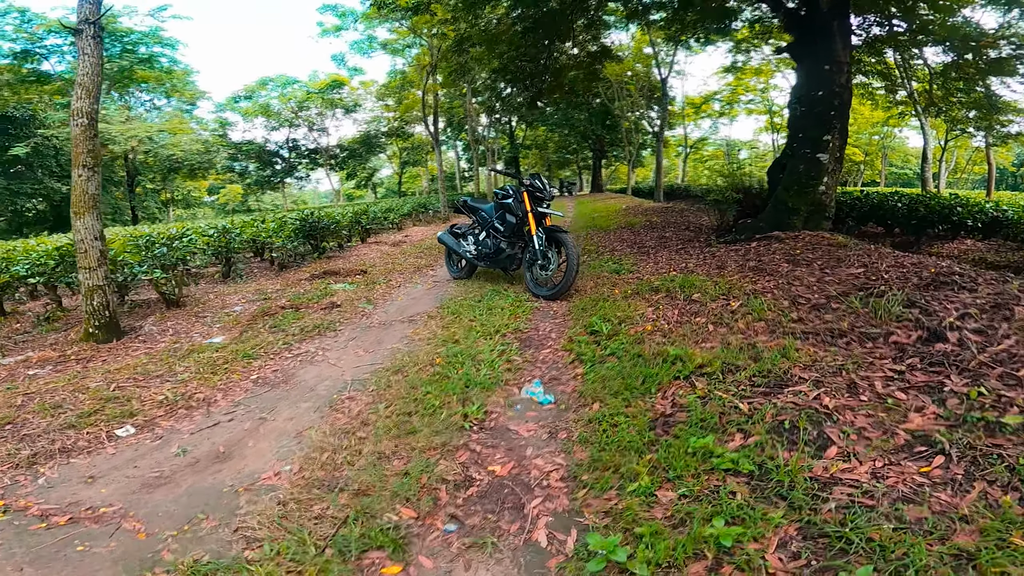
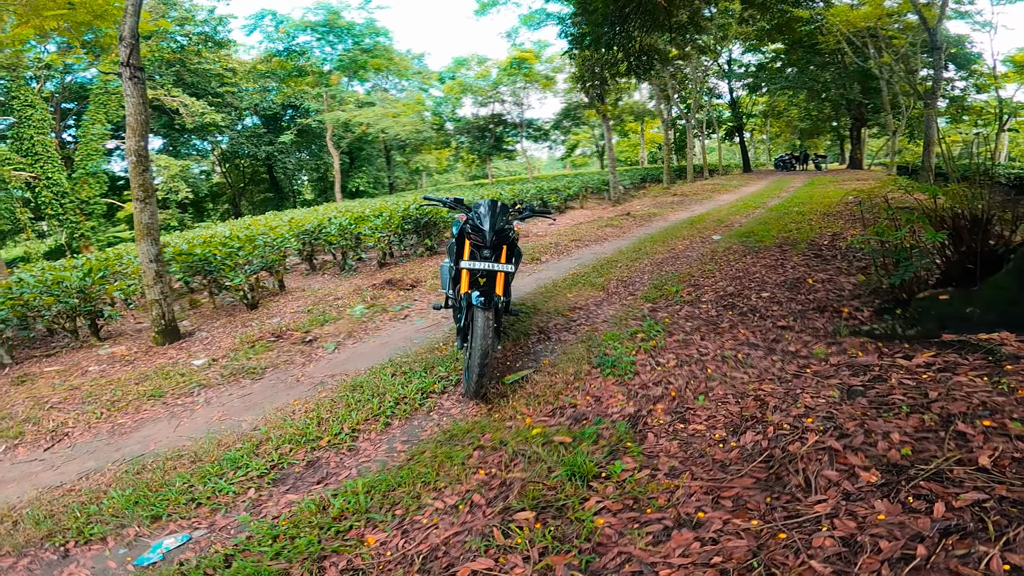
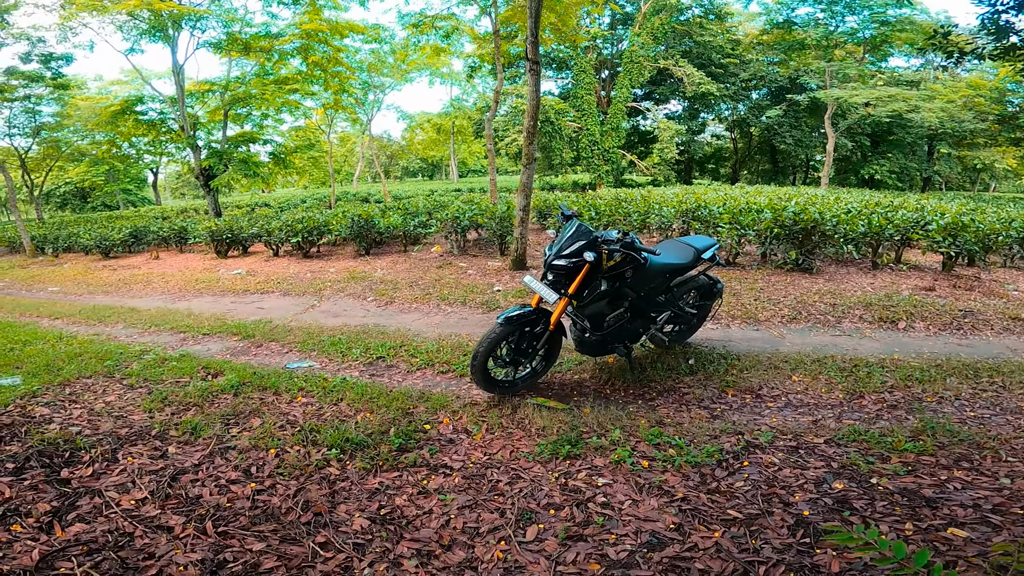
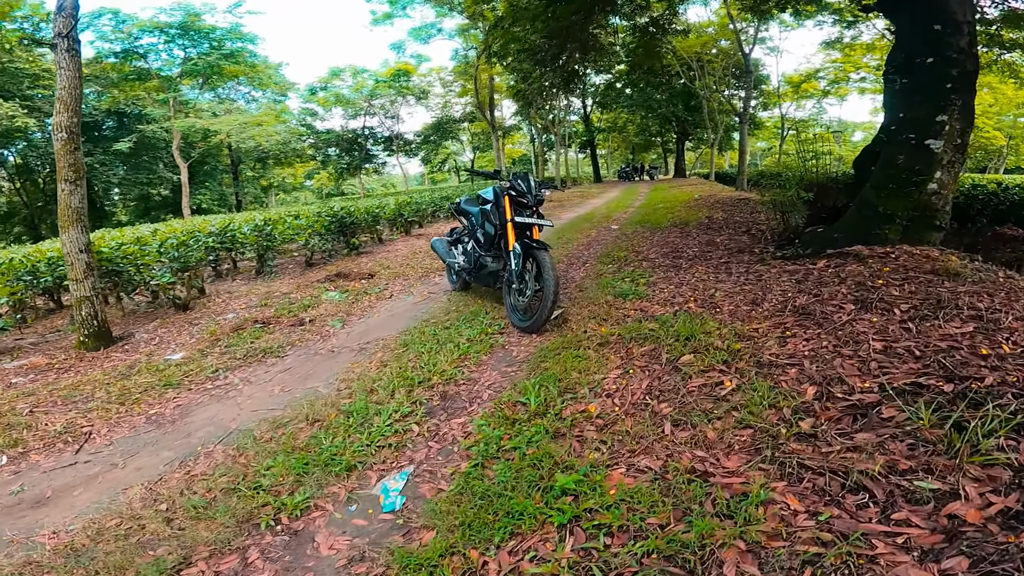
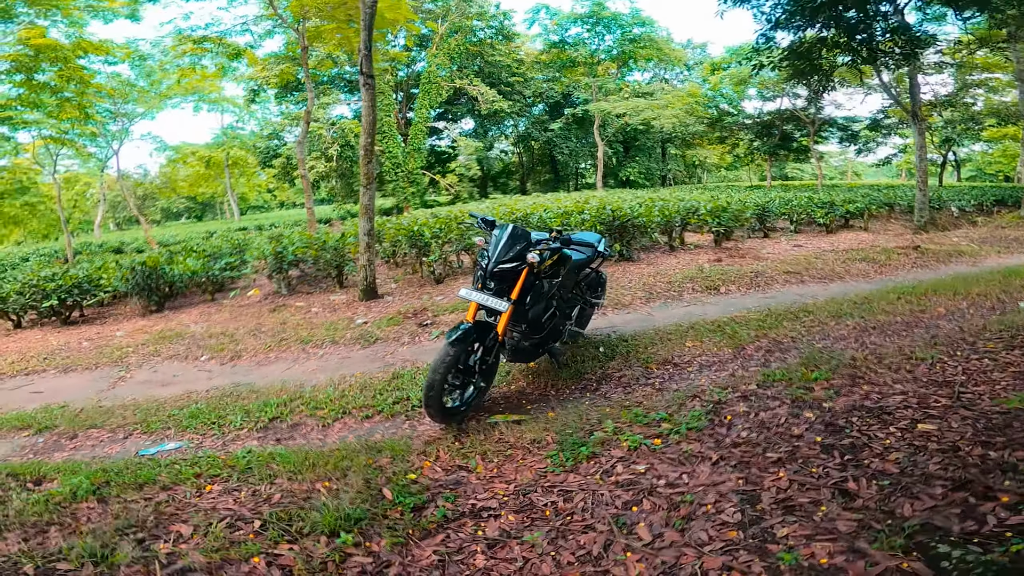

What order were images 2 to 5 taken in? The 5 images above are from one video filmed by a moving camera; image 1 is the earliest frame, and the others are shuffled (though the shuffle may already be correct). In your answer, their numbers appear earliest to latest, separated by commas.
4, 2, 5, 3
